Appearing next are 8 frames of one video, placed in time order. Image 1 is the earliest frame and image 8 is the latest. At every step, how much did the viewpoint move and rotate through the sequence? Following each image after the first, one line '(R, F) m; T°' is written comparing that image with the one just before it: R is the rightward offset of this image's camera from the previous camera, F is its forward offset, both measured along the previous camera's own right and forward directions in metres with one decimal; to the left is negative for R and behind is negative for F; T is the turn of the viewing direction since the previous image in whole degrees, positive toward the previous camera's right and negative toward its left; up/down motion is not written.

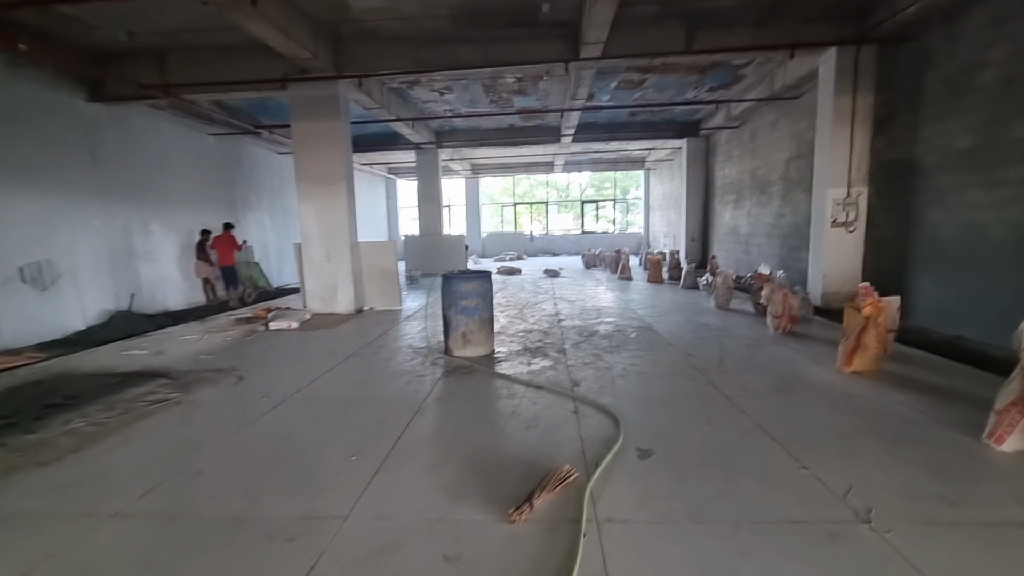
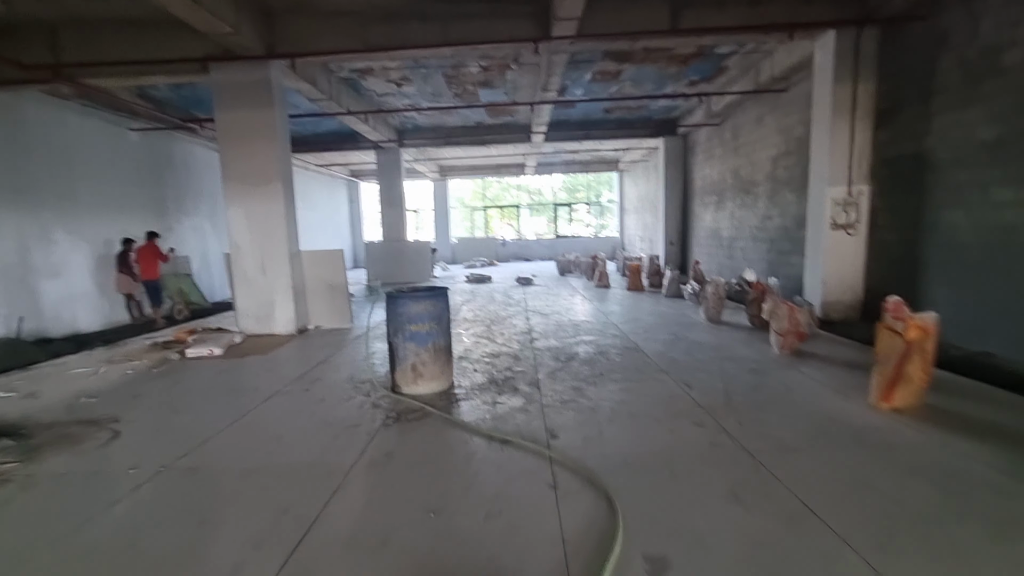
(+0.1, +0.7) m; +3°
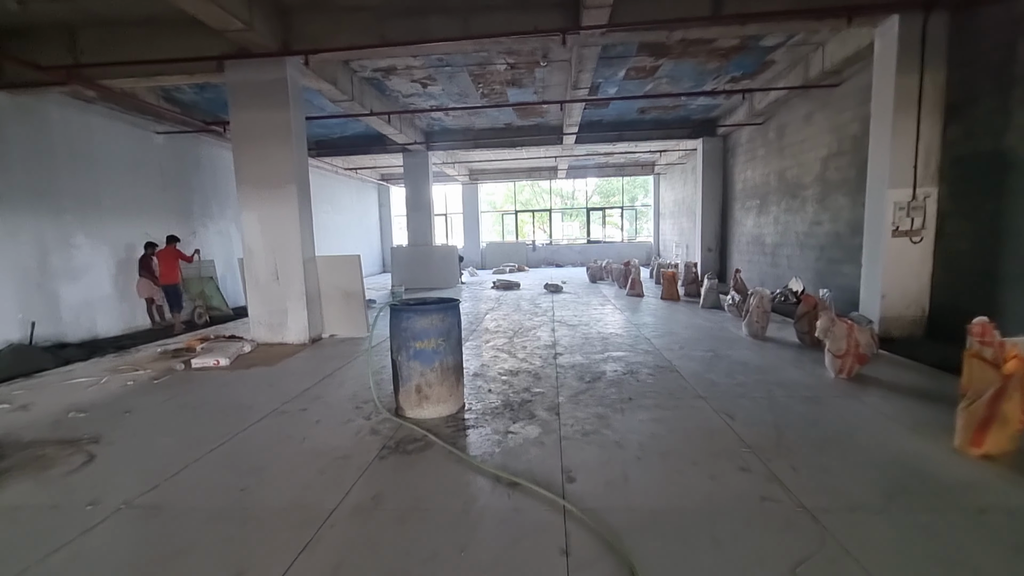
(+0.1, +0.3) m; -4°
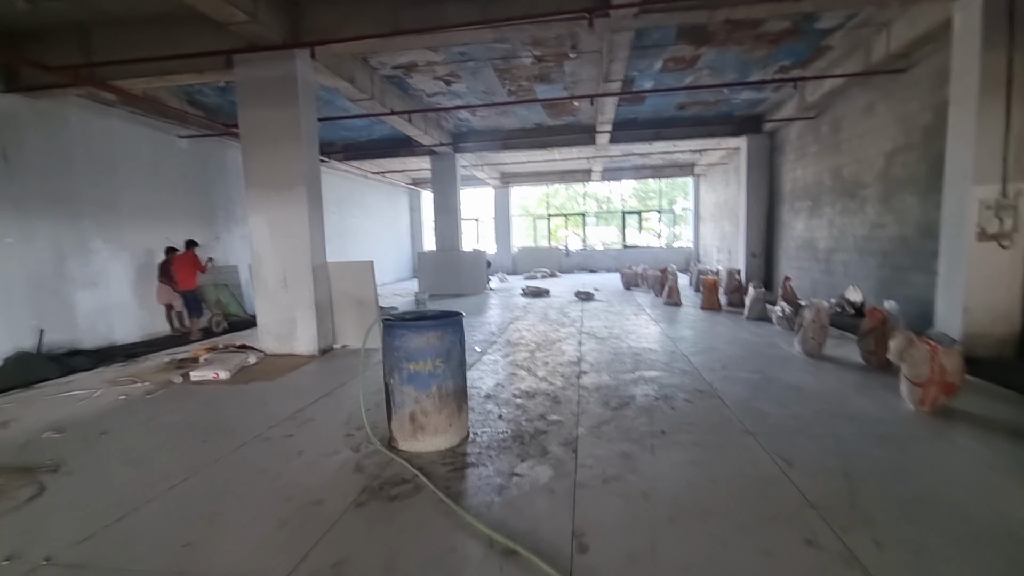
(+0.1, +0.4) m; -4°
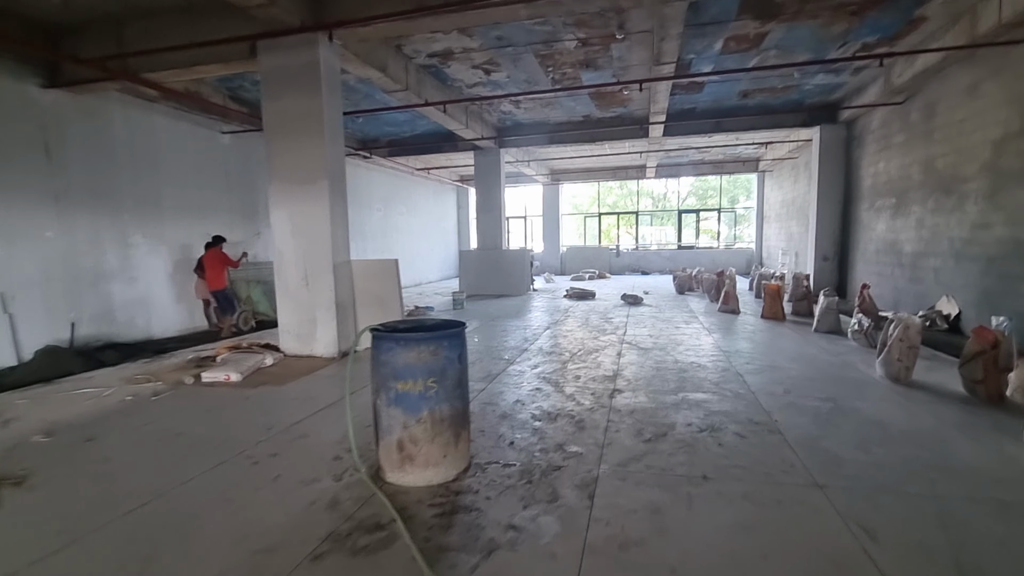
(+0.2, +0.4) m; -6°
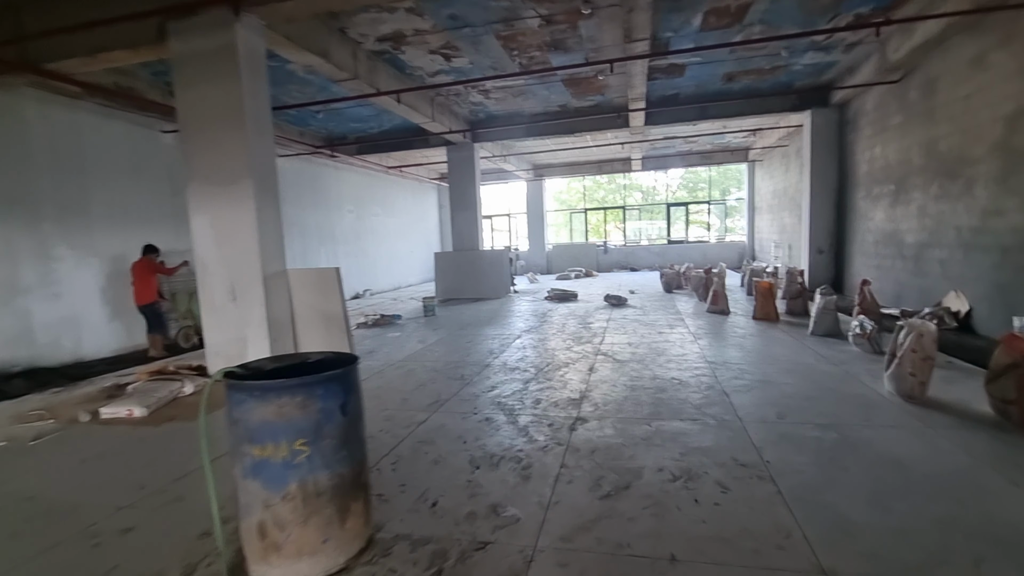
(+0.3, +0.5) m; 0°
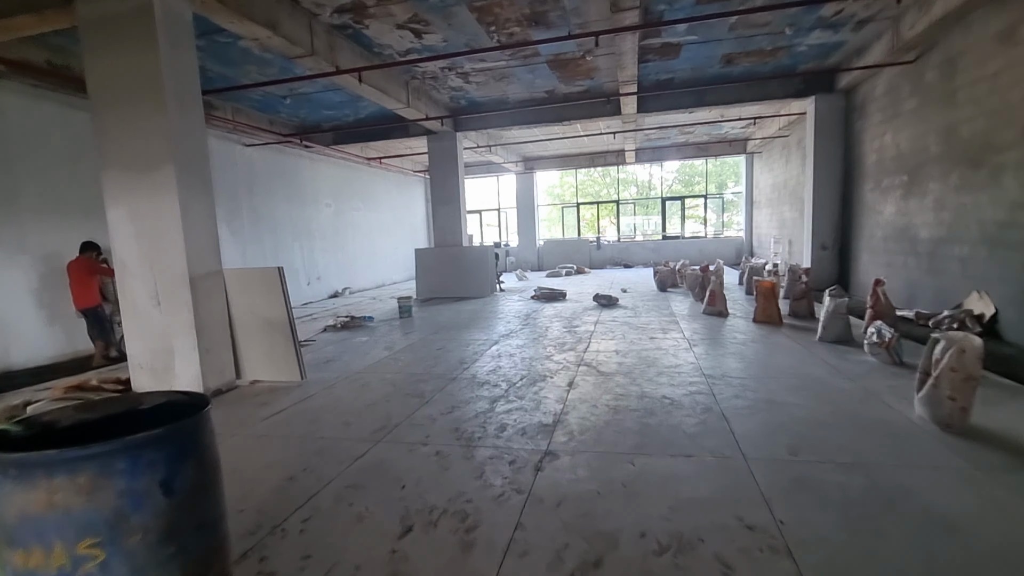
(+0.2, +0.5) m; 0°
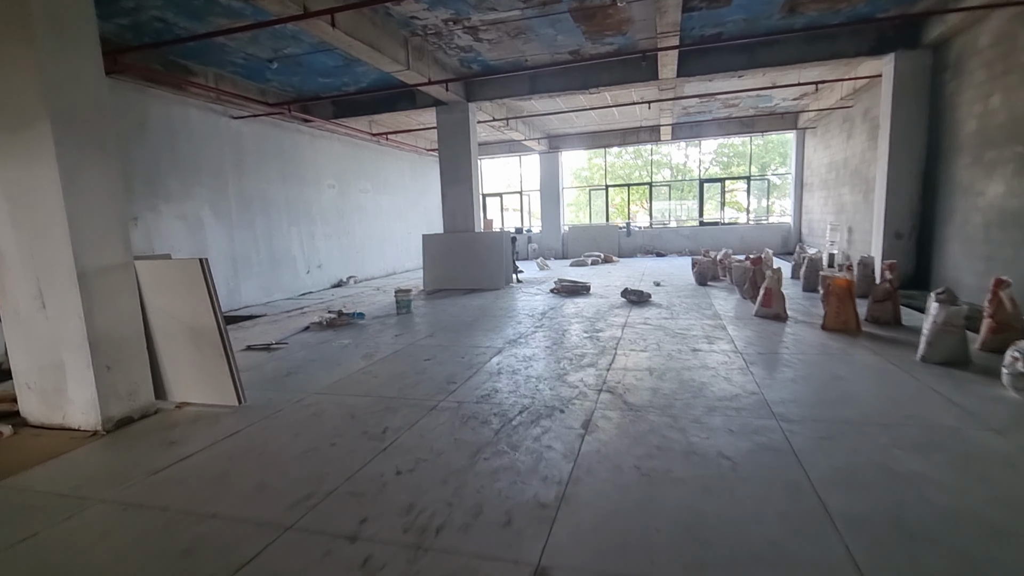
(+0.1, +0.9) m; -3°
